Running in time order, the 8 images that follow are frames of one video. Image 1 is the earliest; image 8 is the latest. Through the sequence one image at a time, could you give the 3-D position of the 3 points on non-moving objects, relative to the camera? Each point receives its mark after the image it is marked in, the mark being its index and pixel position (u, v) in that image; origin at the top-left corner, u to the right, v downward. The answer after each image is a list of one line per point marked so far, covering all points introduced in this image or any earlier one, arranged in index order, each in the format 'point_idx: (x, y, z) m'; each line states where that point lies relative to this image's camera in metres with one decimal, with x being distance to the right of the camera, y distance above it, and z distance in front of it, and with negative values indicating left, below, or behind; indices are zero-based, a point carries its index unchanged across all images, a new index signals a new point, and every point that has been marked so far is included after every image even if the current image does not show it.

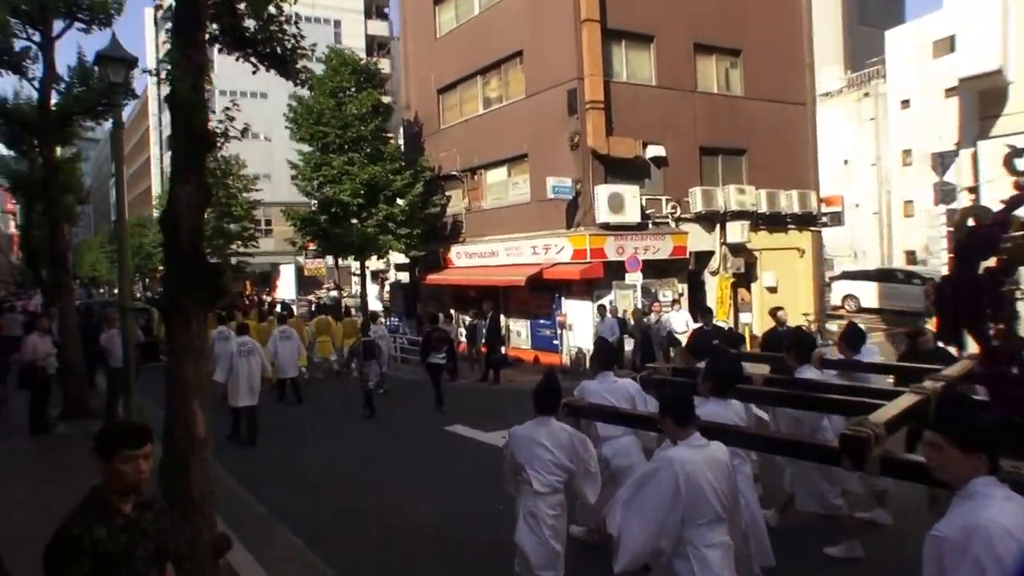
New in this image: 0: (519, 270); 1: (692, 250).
0: (+0.2, +0.4, +18.7) m
1: (+4.1, +0.8, +18.3) m
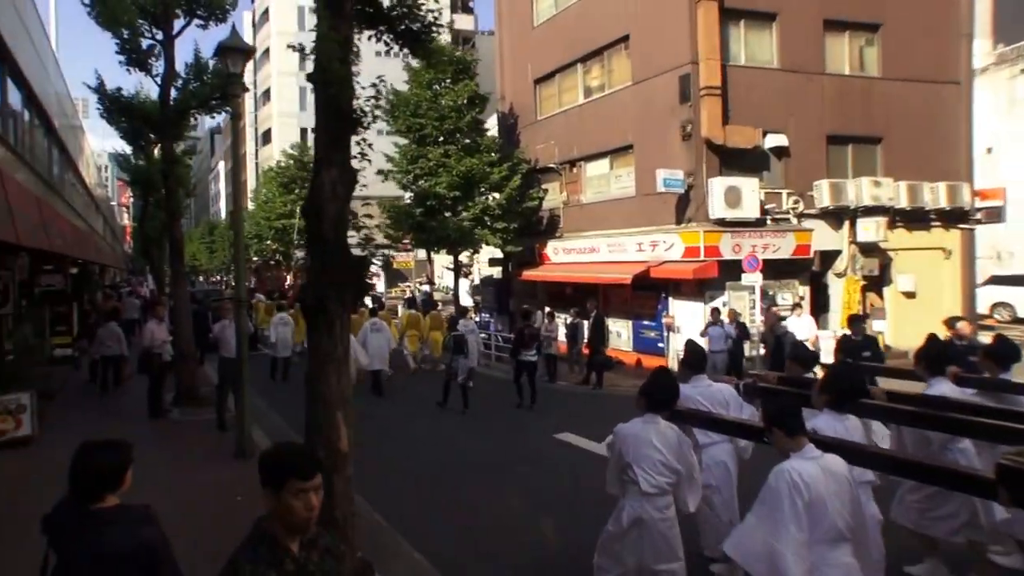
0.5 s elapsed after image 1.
0: (+2.4, +0.4, +17.8) m
1: (+6.2, +0.8, +17.0) m
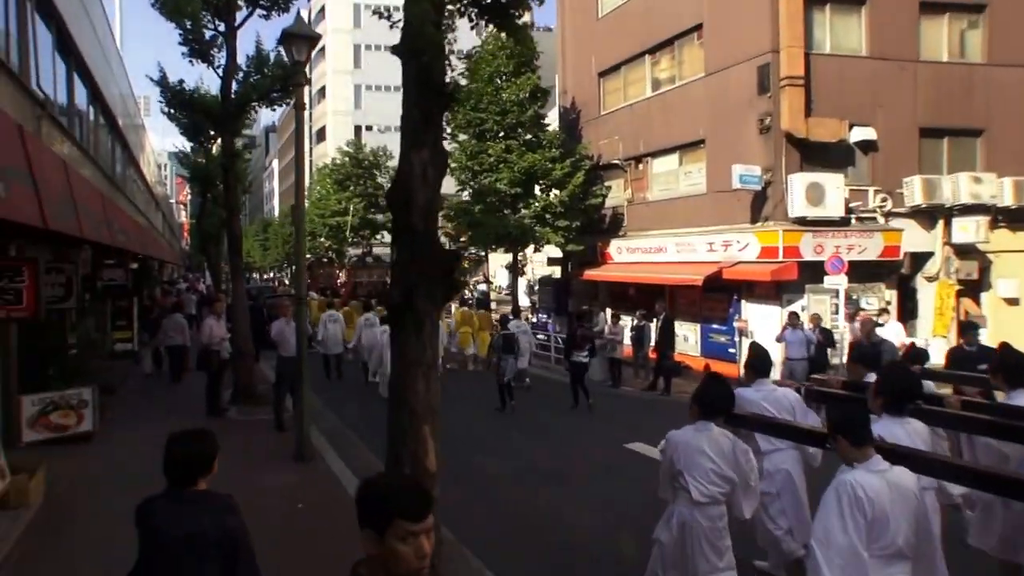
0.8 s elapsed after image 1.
0: (+3.6, +0.4, +16.9) m
1: (+7.4, +0.7, +15.9) m
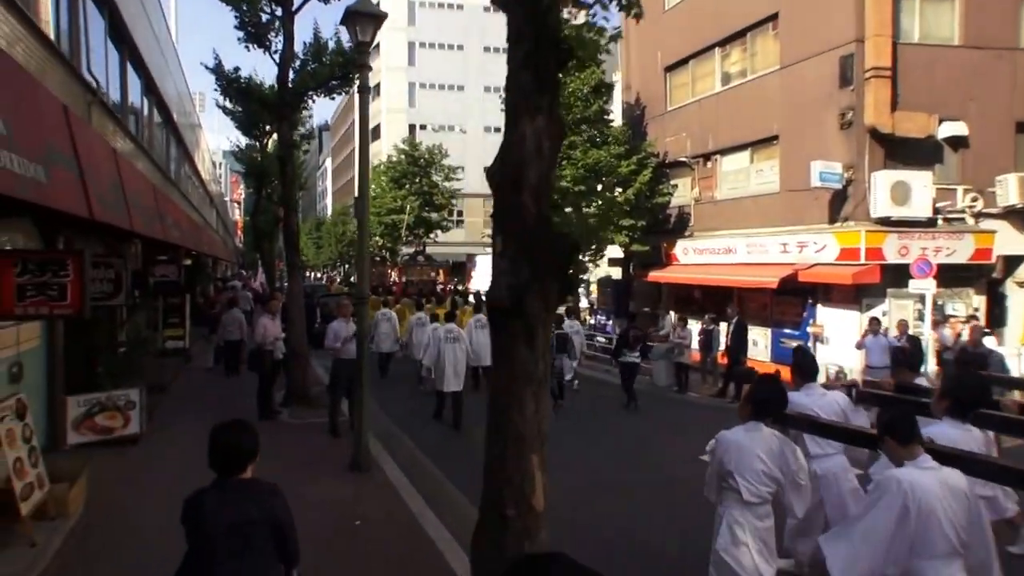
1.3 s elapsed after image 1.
0: (+4.8, +0.3, +16.1) m
1: (+8.6, +0.6, +14.9) m
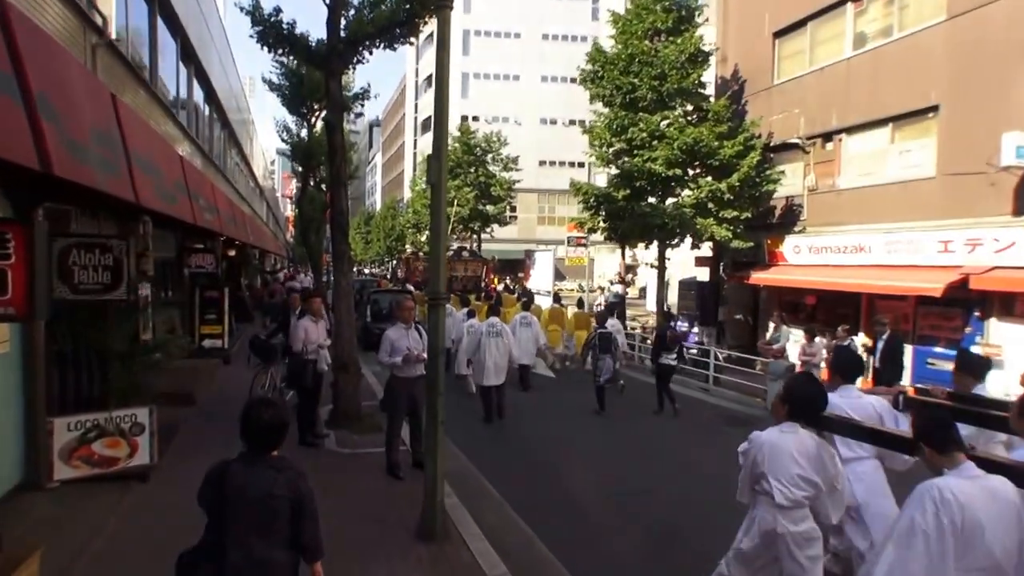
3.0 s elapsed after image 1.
0: (+6.2, +0.2, +13.1) m
1: (+9.9, +0.4, +11.8) m
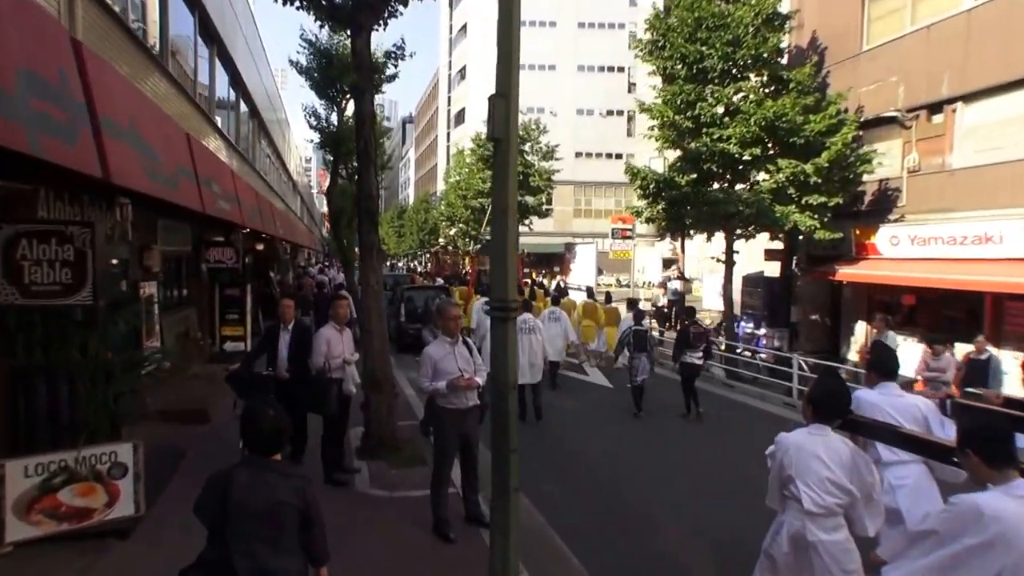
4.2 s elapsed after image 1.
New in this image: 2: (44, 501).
0: (+7.0, +0.3, +11.0) m
1: (+10.6, +0.4, +9.5) m
2: (-3.4, -1.5, +6.1) m
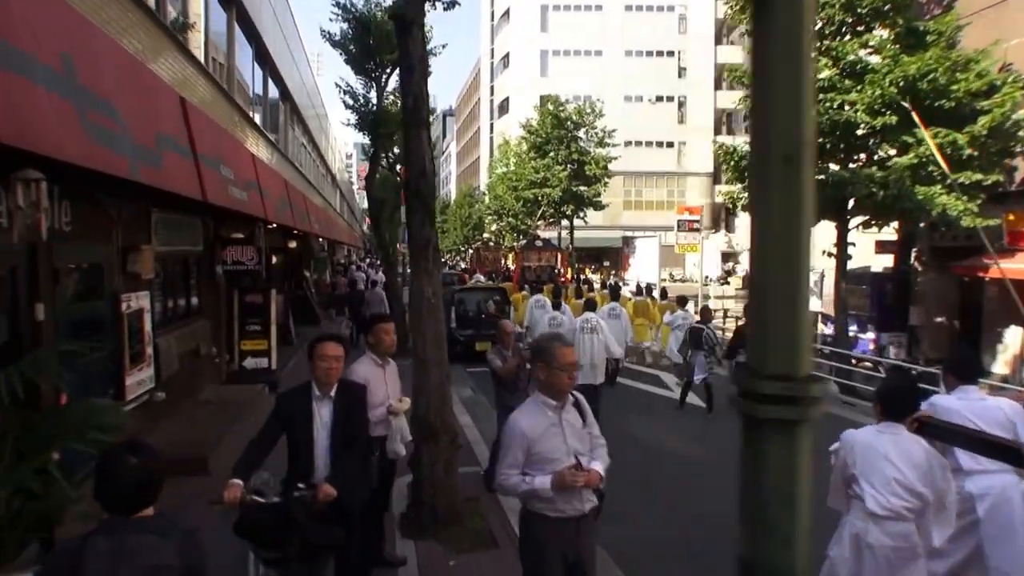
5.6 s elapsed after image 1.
0: (+7.9, +0.3, +8.2) m
1: (+11.5, +0.5, +6.5) m
2: (-2.7, -1.6, +3.8) m
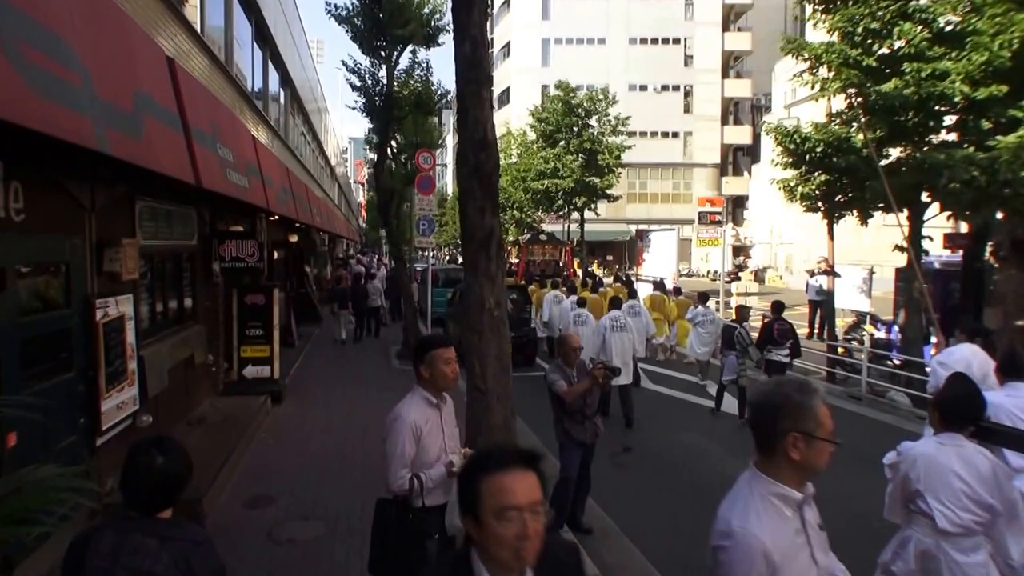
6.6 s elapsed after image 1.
0: (+8.4, +0.3, +6.7) m
1: (+12.0, +0.4, +5.0) m
2: (-2.2, -1.7, +2.2) m
